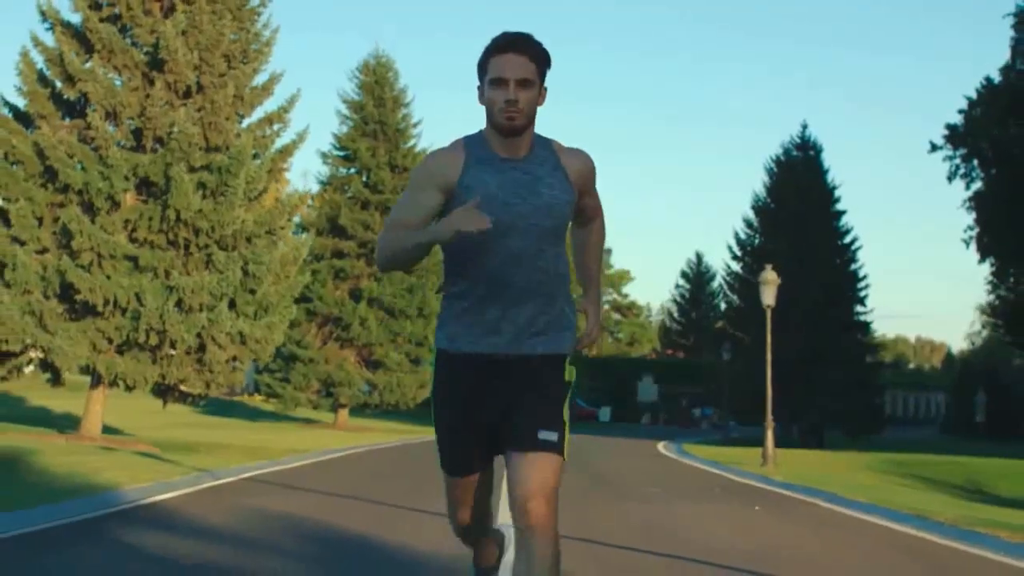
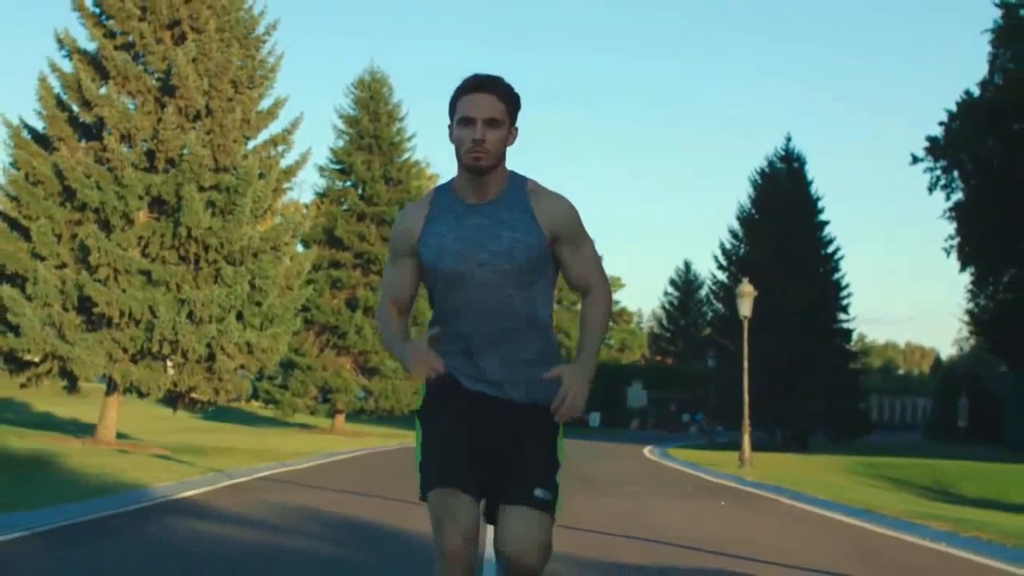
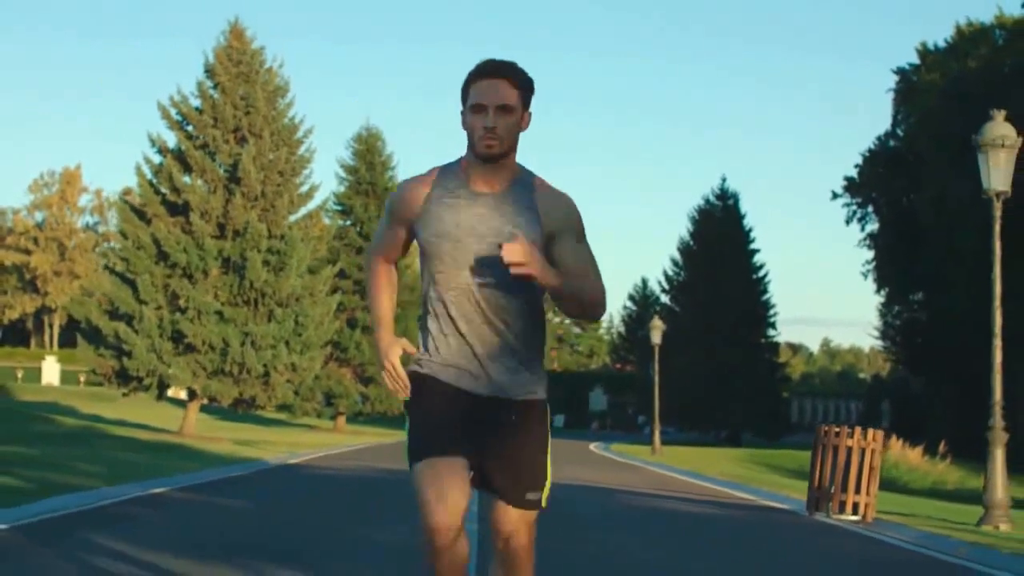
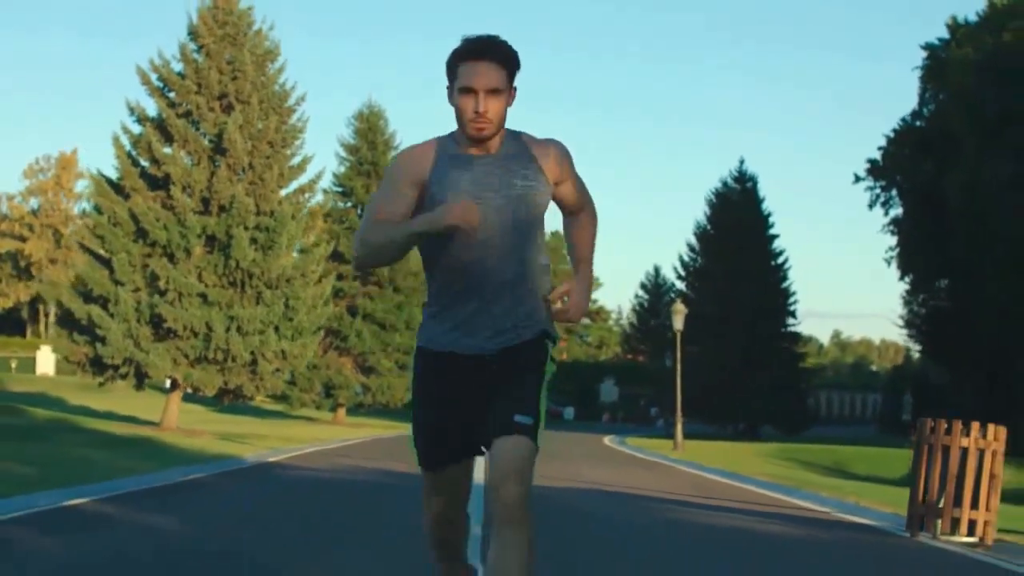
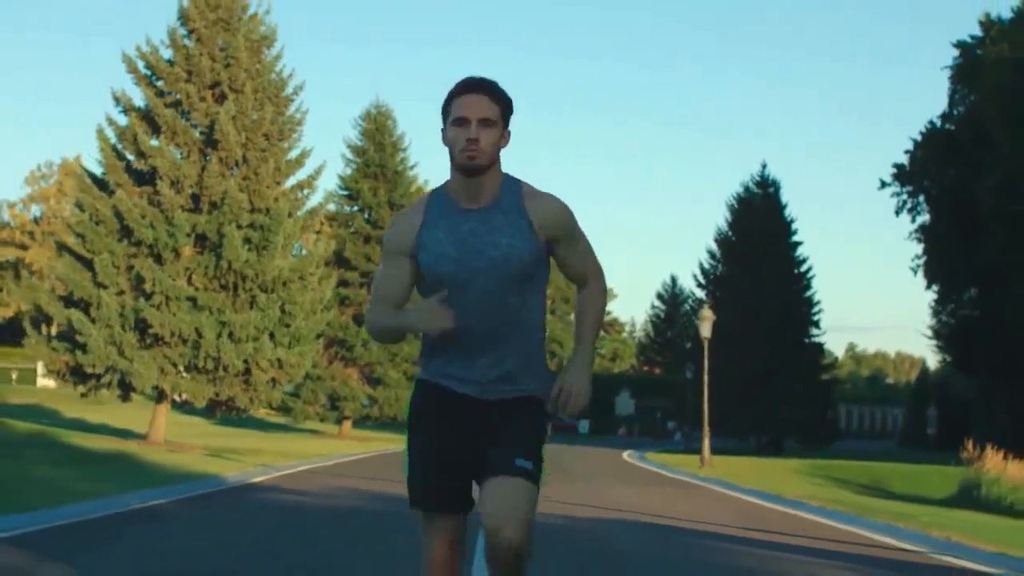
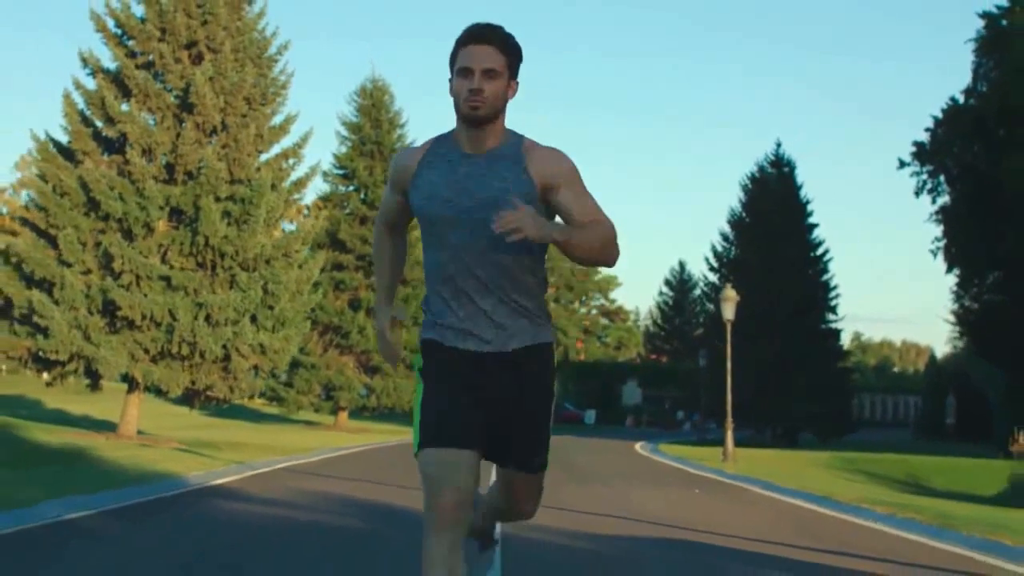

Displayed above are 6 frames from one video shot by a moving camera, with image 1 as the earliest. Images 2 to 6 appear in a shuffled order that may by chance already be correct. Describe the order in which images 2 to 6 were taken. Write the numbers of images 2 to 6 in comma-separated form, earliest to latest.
2, 6, 5, 4, 3
